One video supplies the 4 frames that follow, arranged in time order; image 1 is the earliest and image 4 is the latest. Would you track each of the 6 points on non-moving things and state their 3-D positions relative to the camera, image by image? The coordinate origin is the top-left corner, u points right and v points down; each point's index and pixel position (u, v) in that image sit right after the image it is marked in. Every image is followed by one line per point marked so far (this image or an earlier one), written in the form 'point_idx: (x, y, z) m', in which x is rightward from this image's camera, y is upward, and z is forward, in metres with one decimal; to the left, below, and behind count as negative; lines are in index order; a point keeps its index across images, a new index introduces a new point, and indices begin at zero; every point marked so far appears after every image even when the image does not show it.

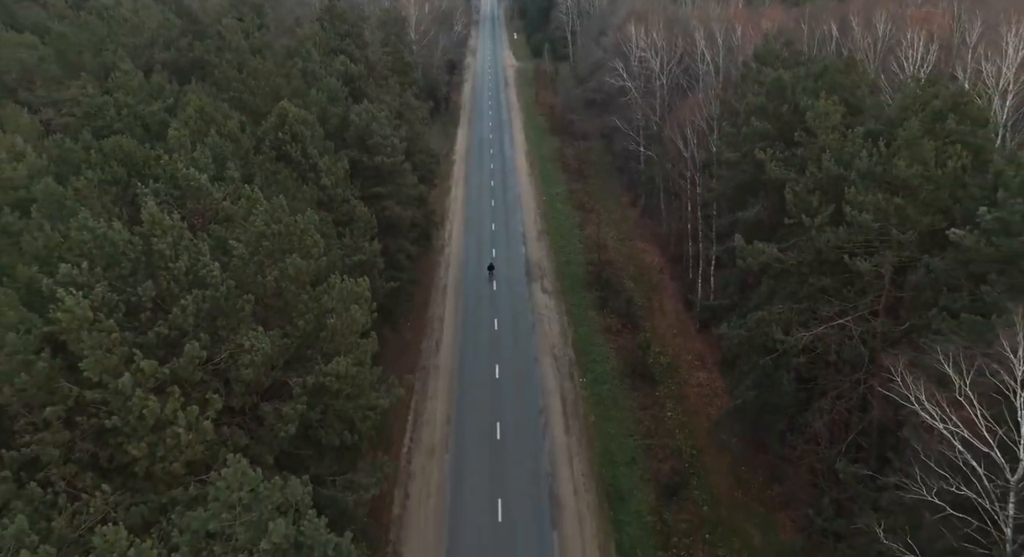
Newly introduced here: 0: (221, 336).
0: (-6.2, -1.2, +14.4) m
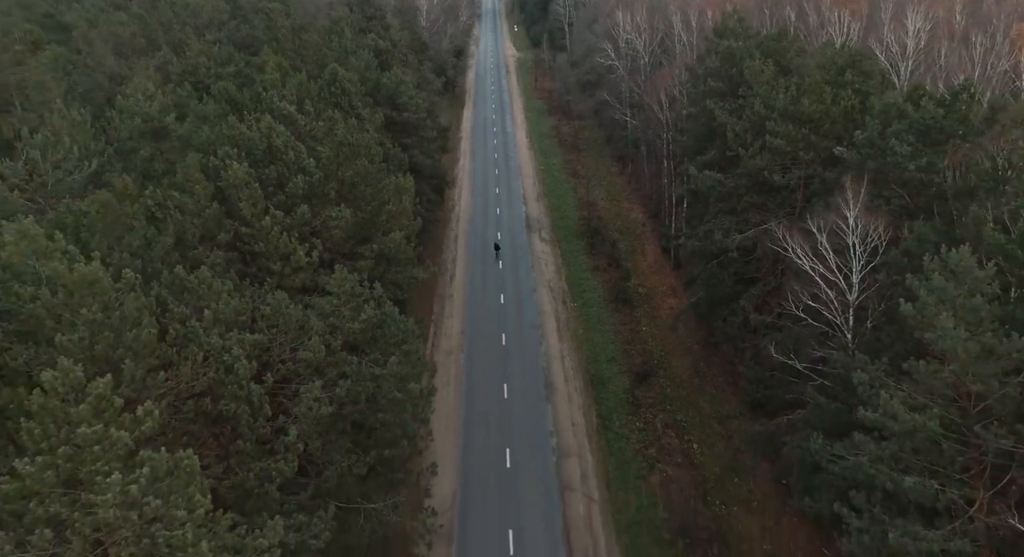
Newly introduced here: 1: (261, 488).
0: (-6.1, +2.2, +21.0) m
1: (-5.3, -4.4, +14.0) m
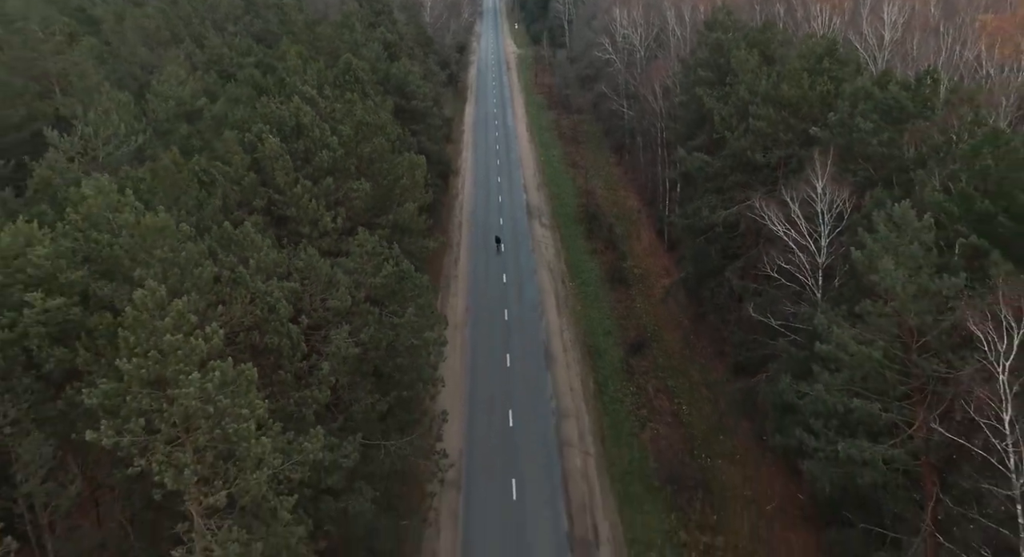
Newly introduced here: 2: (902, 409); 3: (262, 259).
0: (-6.0, +3.3, +23.3) m
1: (-5.1, -3.2, +16.3) m
2: (+9.3, -3.1, +16.0) m
3: (-6.4, +0.5, +17.5) m
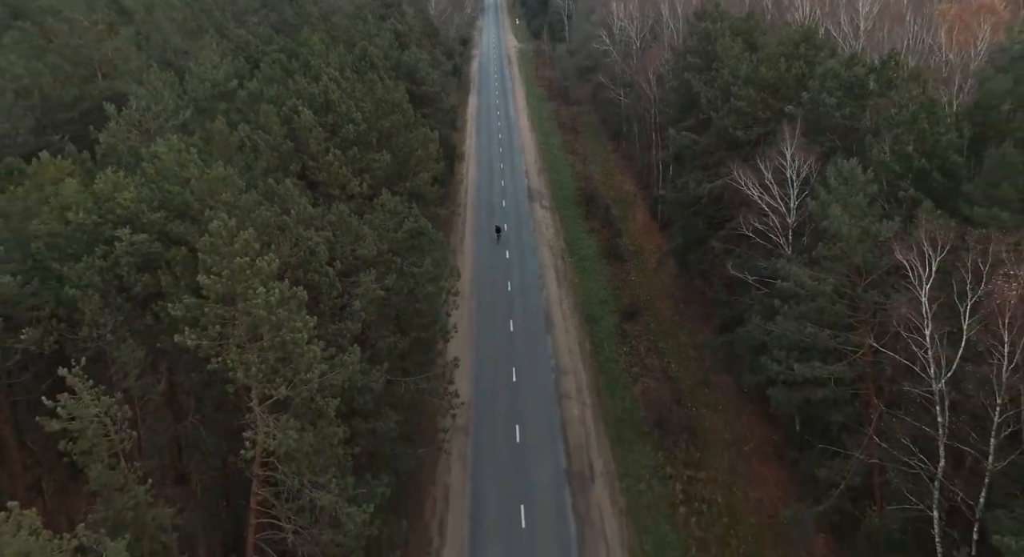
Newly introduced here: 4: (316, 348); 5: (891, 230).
0: (-5.8, +4.9, +26.1) m
1: (-5.0, -1.7, +19.1) m
2: (+9.4, -1.6, +18.9) m
3: (-6.3, +2.0, +20.3) m
4: (-4.6, -1.6, +15.9) m
5: (+10.1, +1.3, +18.0) m
